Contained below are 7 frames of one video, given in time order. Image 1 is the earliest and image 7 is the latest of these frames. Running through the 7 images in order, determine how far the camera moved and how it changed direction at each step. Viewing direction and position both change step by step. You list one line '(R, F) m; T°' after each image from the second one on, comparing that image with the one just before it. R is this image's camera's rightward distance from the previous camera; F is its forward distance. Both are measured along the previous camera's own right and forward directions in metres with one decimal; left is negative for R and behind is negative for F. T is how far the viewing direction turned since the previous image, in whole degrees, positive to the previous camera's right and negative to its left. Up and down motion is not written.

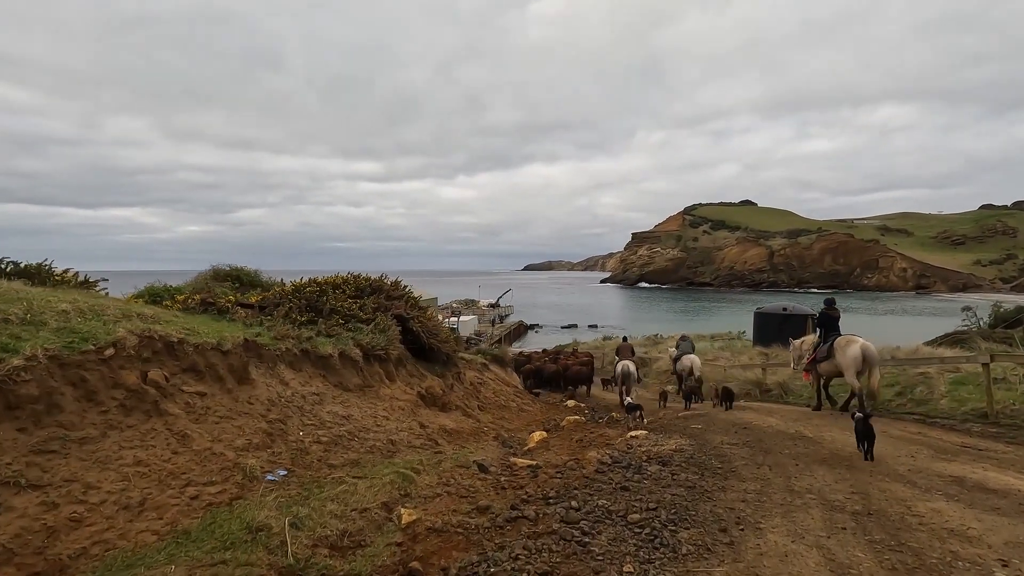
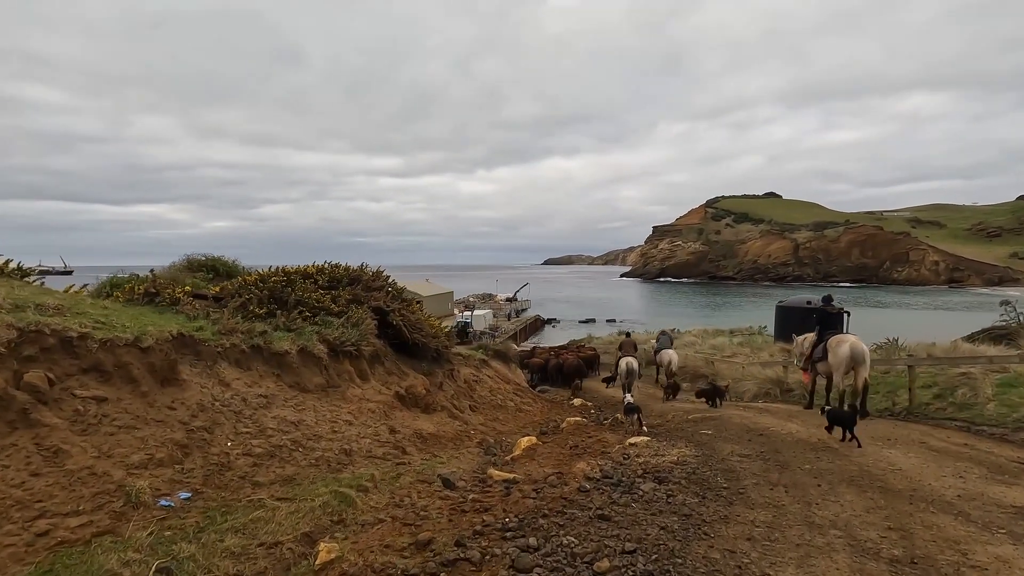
(+0.6, +1.1) m; -2°
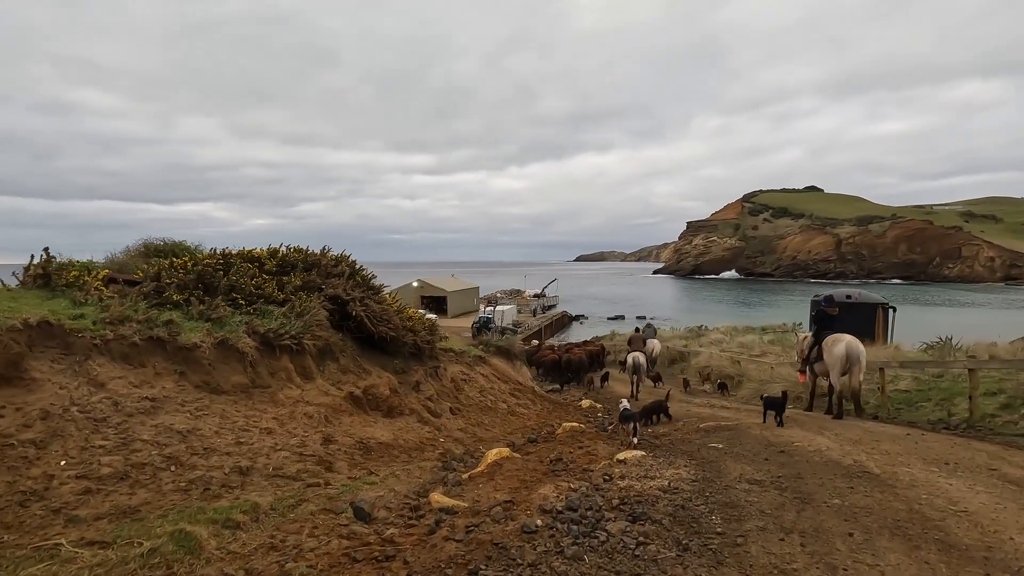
(+1.0, +1.5) m; -3°
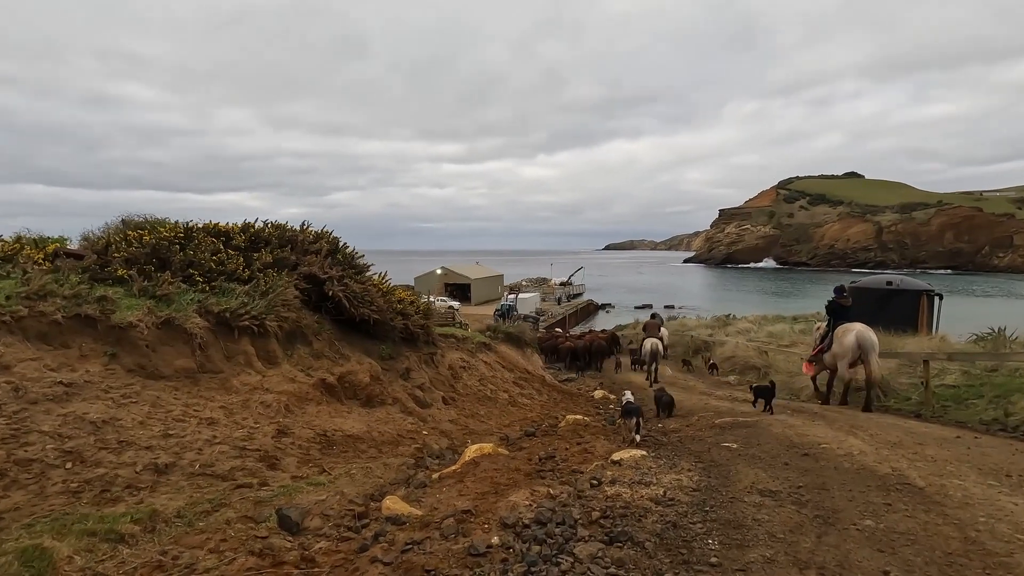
(+0.6, +0.9) m; -3°
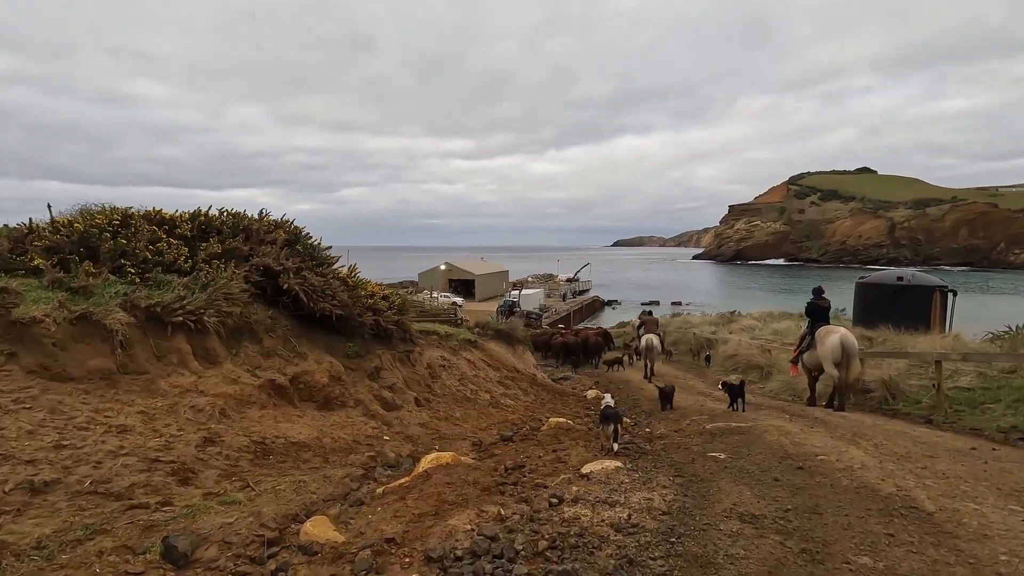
(+0.6, +0.7) m; -1°
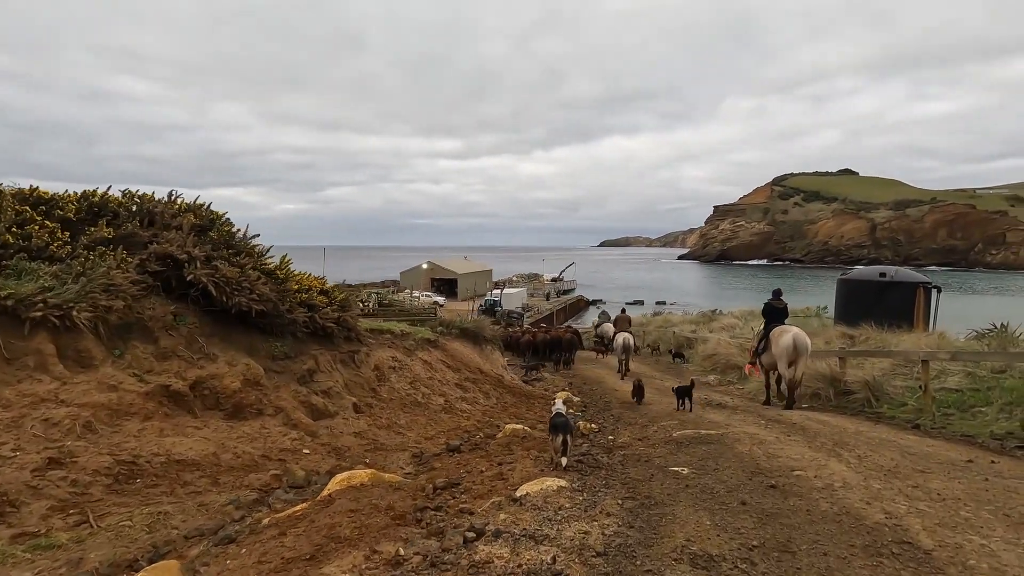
(+0.6, +0.9) m; +1°
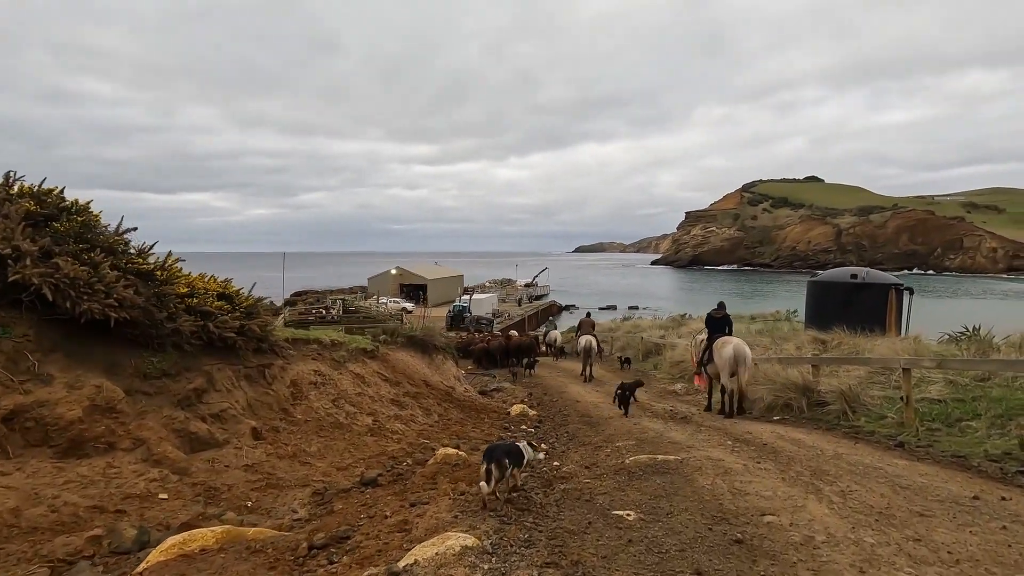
(+0.7, +1.2) m; +3°
